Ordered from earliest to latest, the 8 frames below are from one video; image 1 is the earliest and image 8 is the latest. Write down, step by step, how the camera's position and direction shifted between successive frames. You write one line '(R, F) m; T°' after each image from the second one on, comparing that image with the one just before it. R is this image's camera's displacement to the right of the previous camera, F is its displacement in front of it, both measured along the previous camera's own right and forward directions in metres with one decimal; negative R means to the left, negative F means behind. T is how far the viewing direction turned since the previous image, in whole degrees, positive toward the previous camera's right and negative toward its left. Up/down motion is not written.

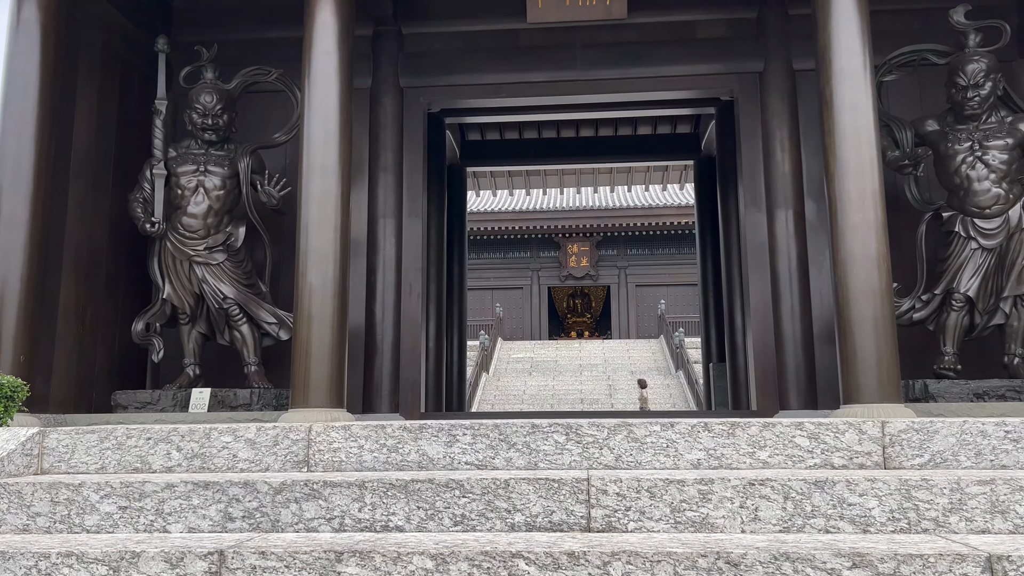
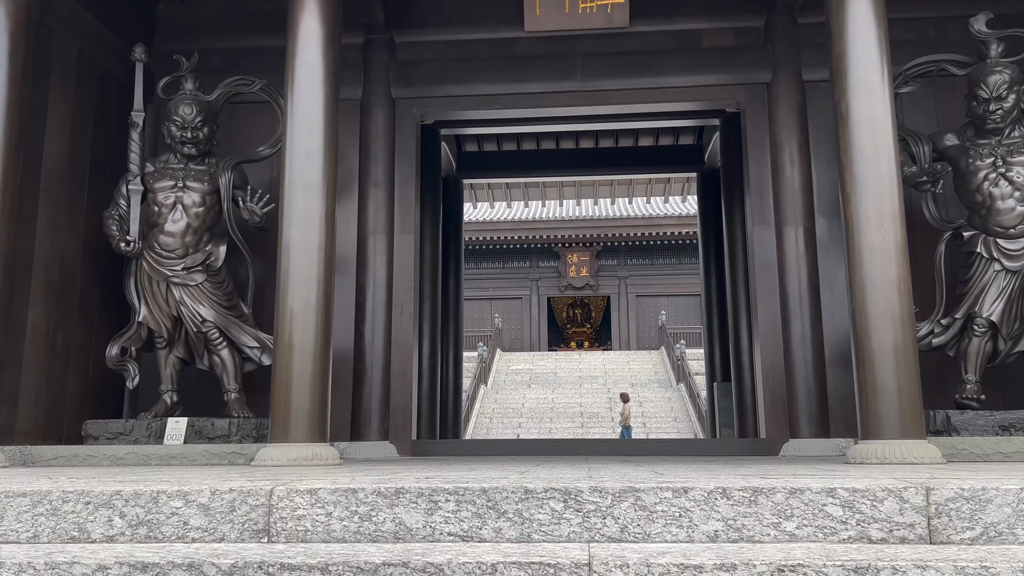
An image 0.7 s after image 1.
(0.0, +0.3) m; 0°
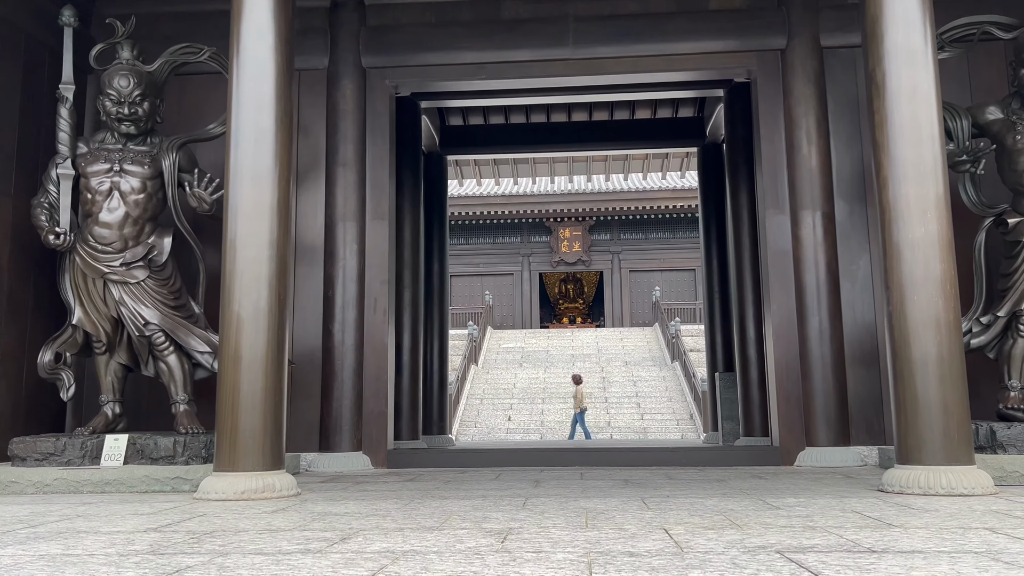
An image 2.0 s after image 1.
(0.0, +0.6) m; +1°
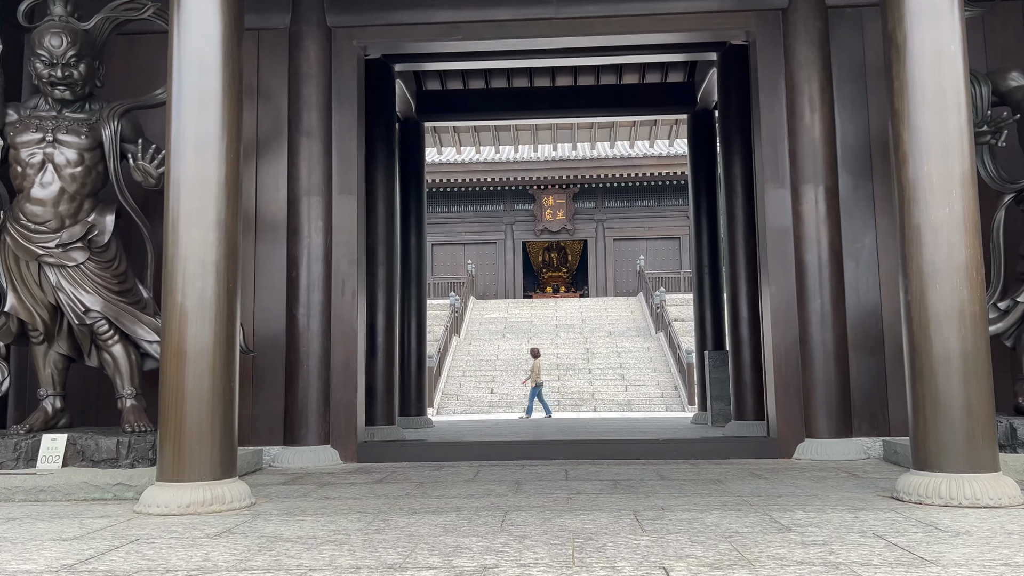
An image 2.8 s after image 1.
(0.0, +0.4) m; +1°
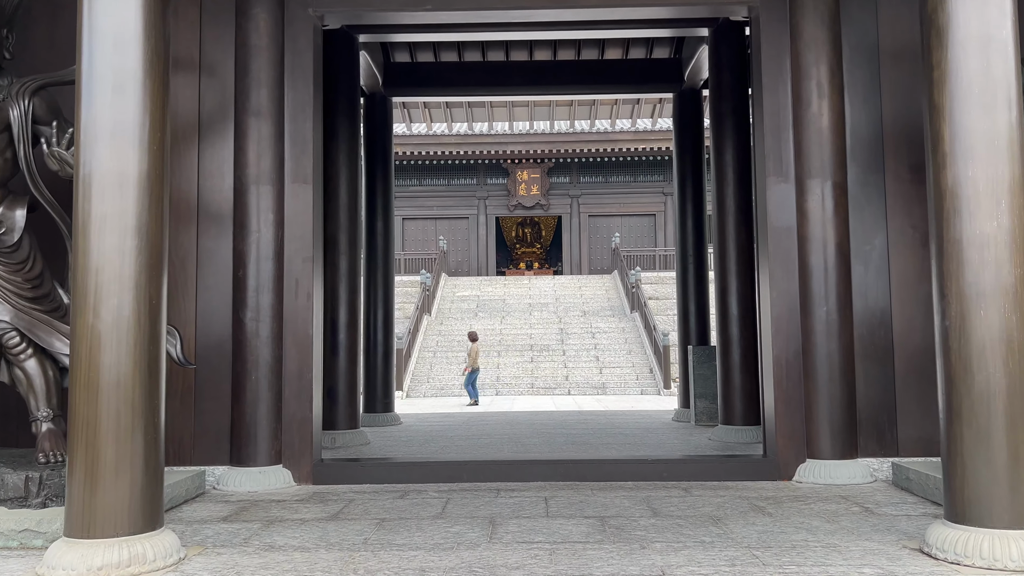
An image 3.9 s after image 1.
(0.0, +0.5) m; +2°
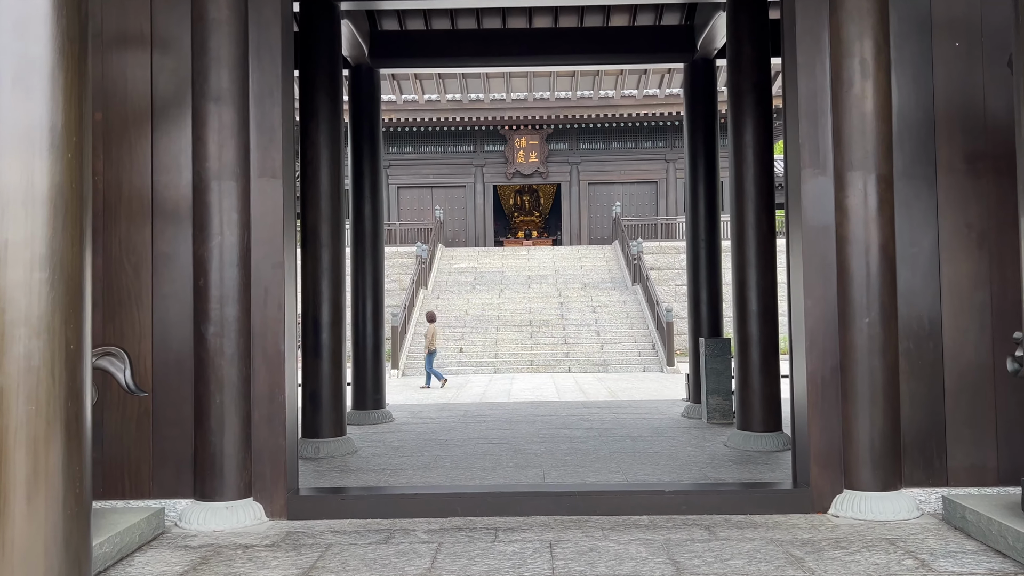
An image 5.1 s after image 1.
(0.0, +0.6) m; 0°
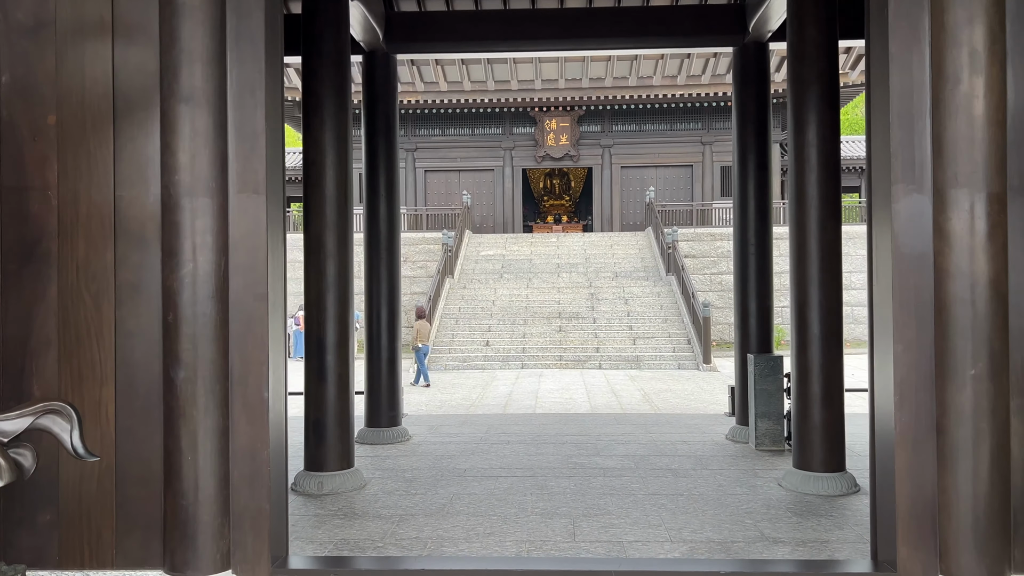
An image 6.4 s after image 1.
(0.0, +0.7) m; -2°
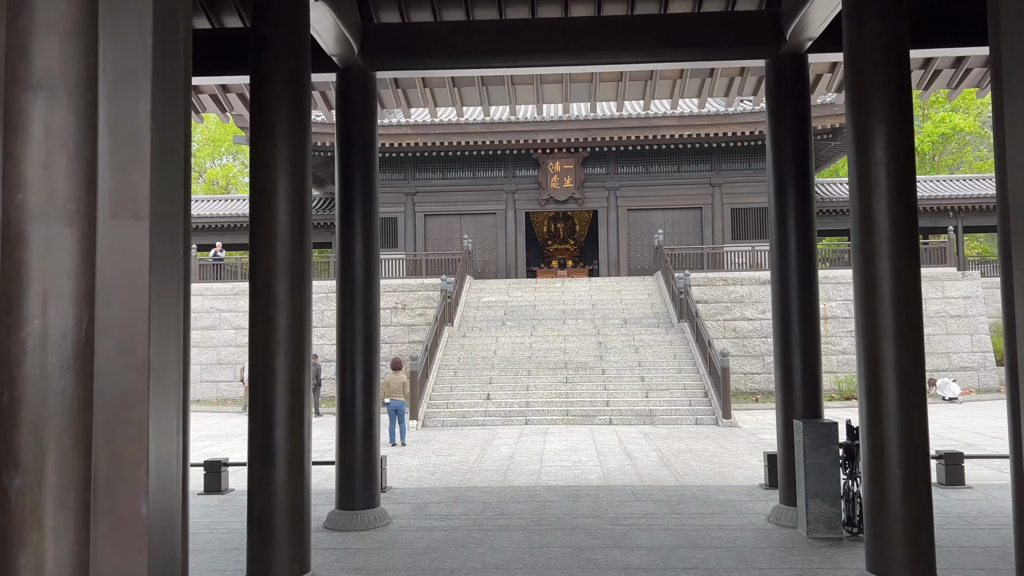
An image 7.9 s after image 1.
(0.0, +1.1) m; 0°
